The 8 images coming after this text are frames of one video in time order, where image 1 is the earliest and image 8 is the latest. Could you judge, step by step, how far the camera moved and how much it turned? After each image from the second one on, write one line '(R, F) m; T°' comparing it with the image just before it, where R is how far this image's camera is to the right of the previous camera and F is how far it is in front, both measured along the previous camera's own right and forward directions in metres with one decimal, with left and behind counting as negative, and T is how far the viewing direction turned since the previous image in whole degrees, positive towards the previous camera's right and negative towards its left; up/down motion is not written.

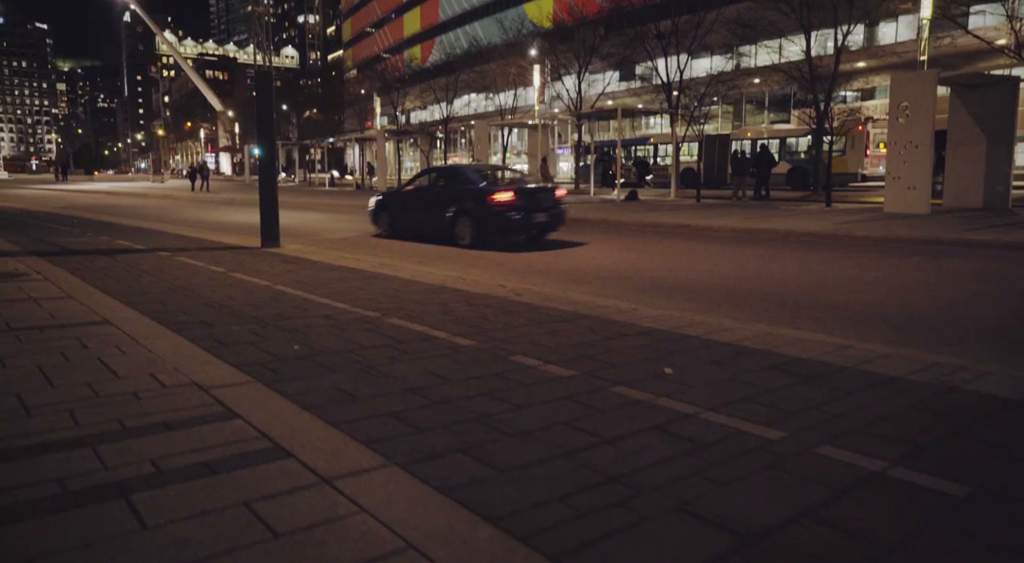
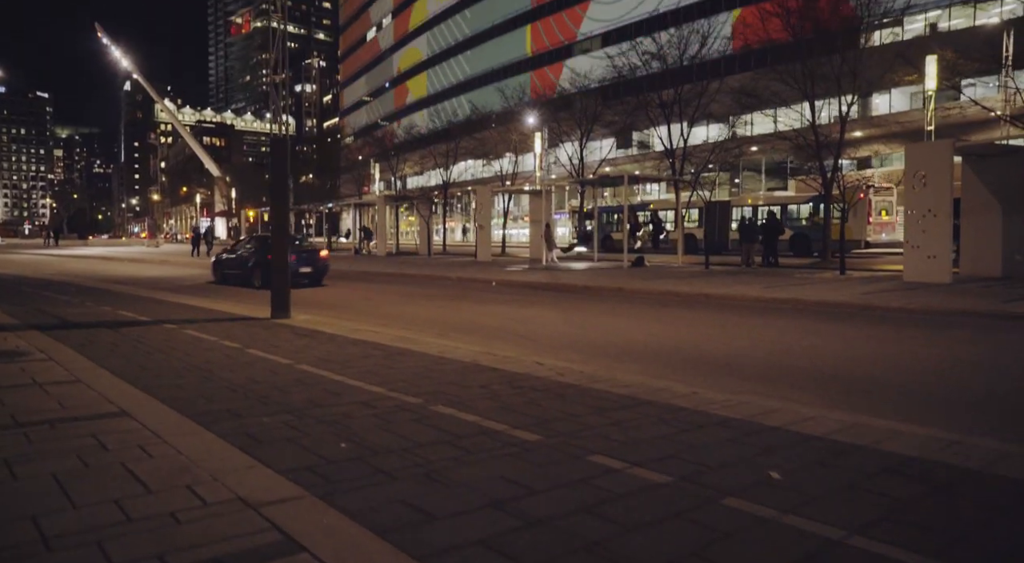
(-0.6, +0.6) m; +1°
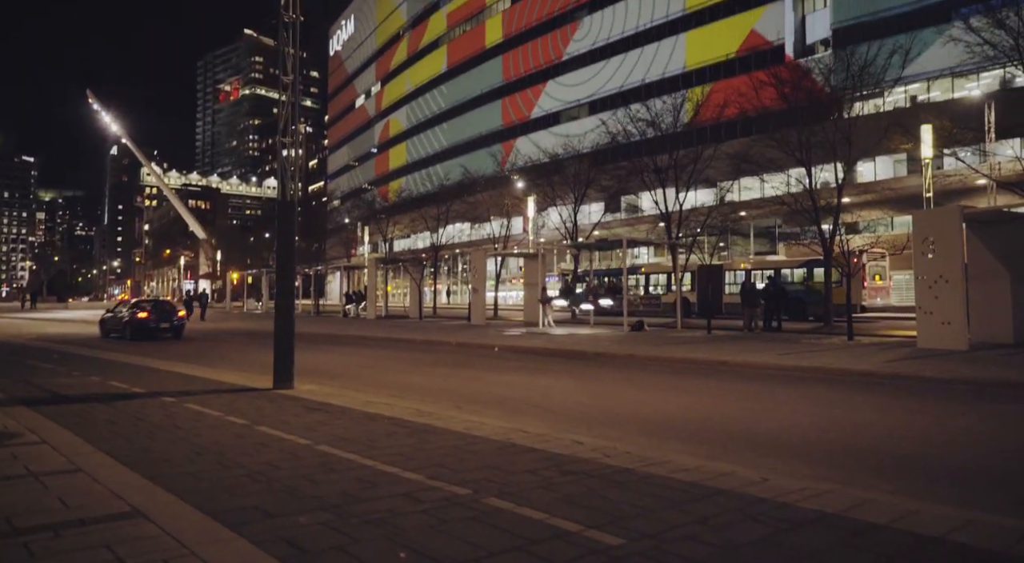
(-0.7, +0.6) m; +1°
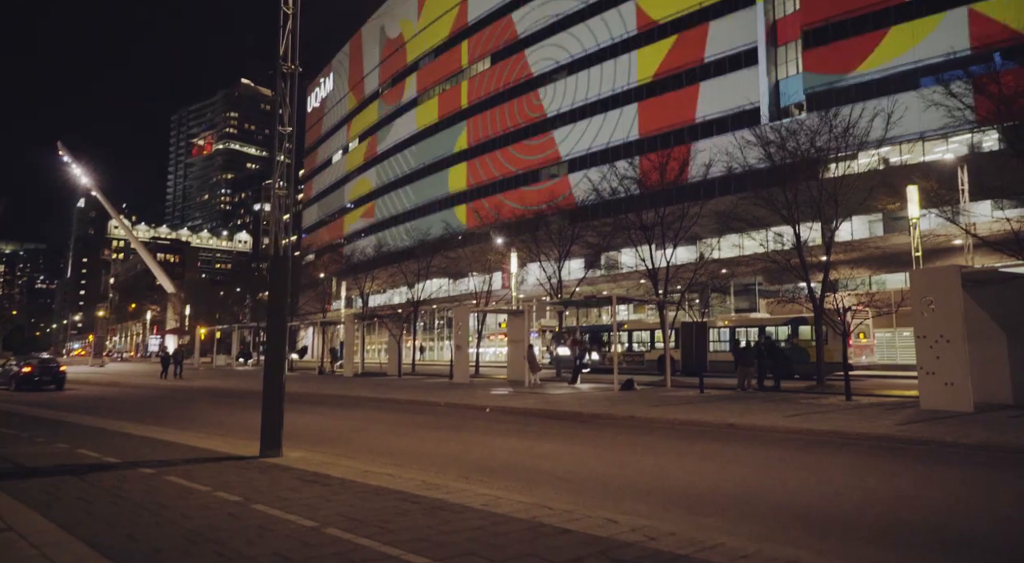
(-0.6, +0.7) m; +2°
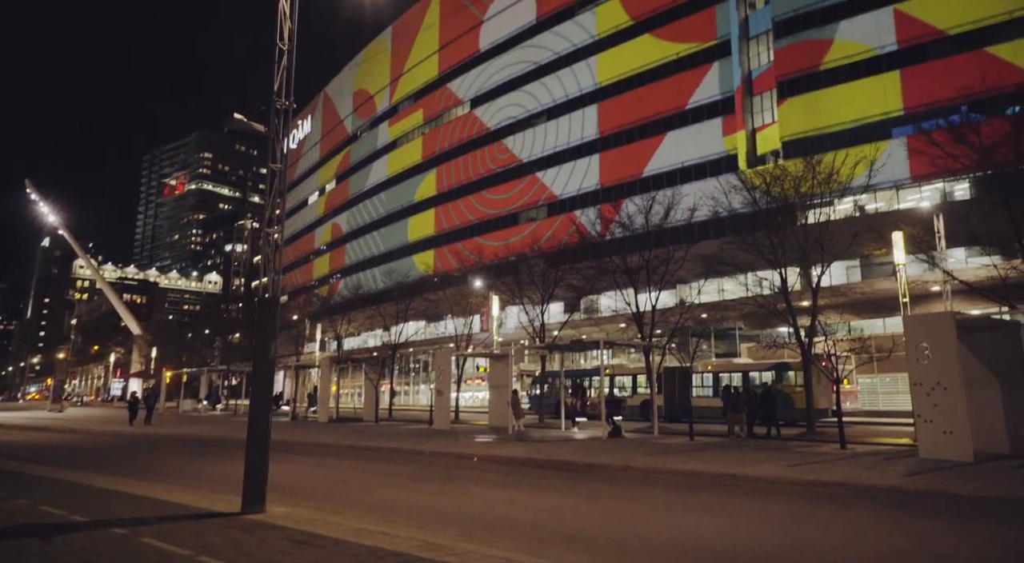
(-0.5, +0.6) m; +2°
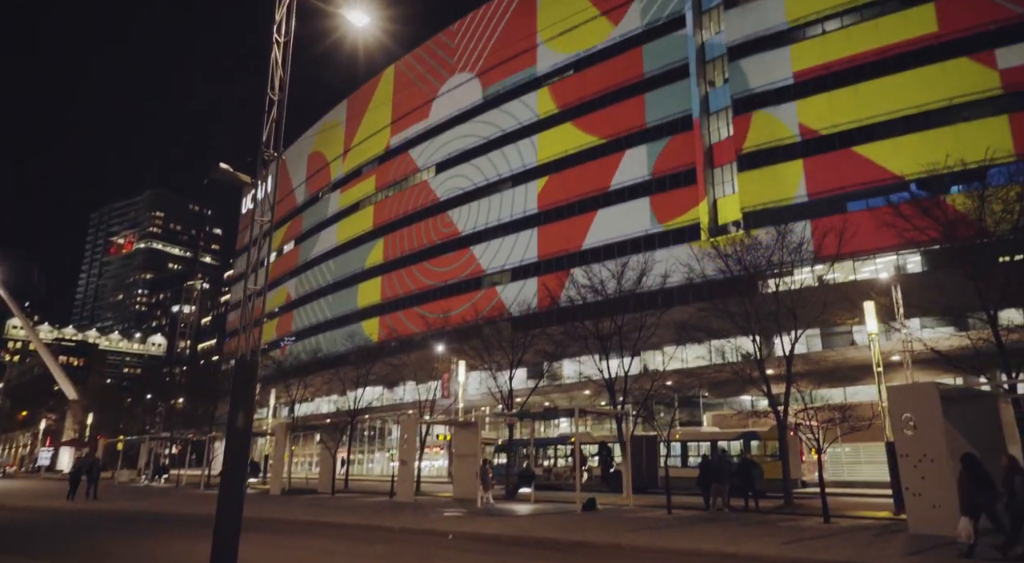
(-0.7, +0.7) m; +4°
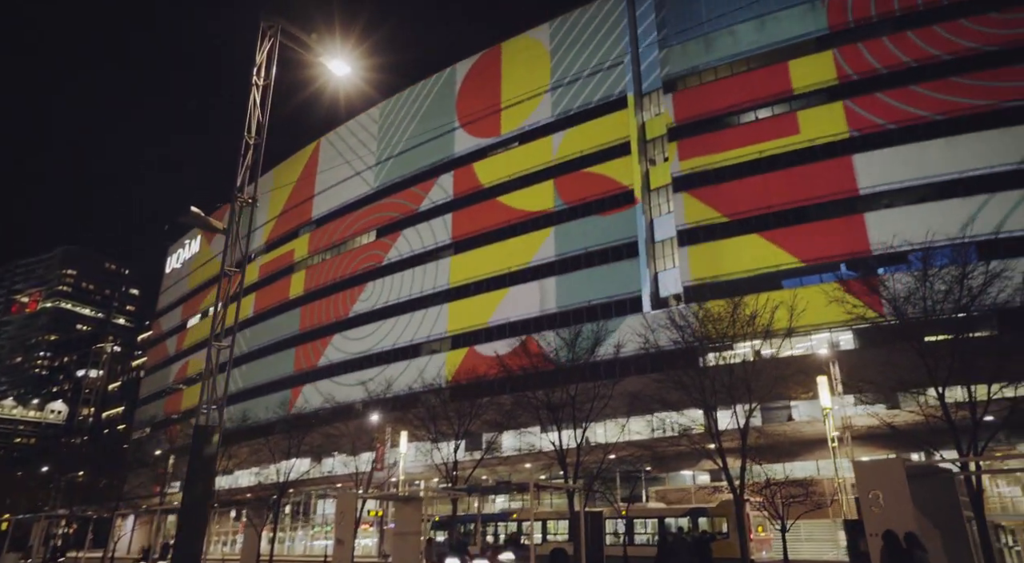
(-1.0, +0.8) m; +6°
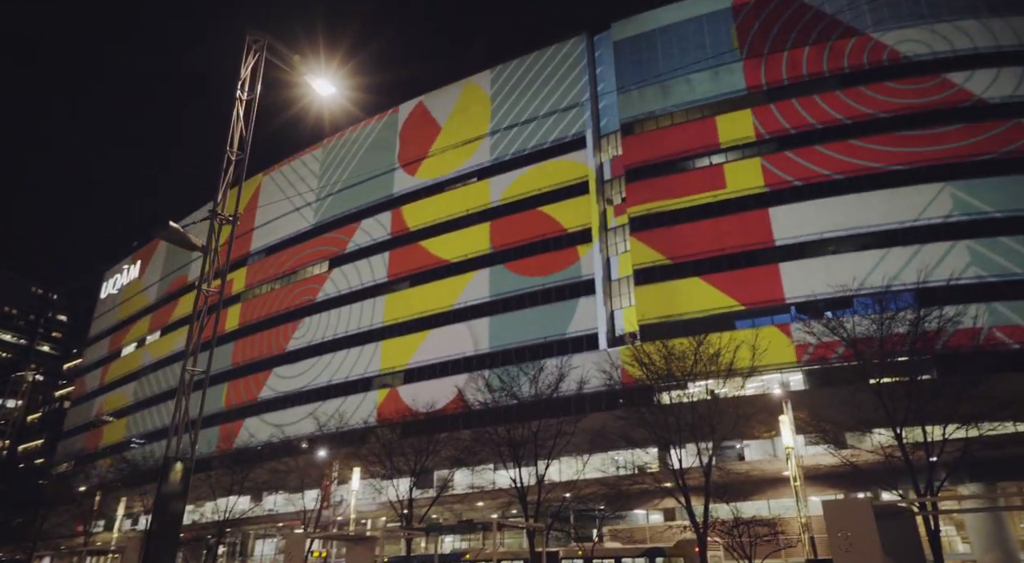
(-0.9, +0.3) m; +4°
